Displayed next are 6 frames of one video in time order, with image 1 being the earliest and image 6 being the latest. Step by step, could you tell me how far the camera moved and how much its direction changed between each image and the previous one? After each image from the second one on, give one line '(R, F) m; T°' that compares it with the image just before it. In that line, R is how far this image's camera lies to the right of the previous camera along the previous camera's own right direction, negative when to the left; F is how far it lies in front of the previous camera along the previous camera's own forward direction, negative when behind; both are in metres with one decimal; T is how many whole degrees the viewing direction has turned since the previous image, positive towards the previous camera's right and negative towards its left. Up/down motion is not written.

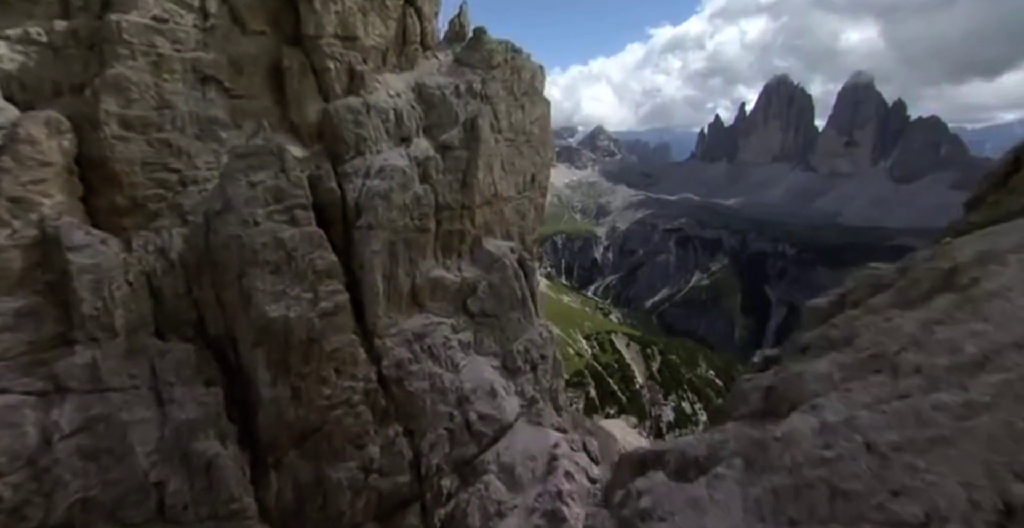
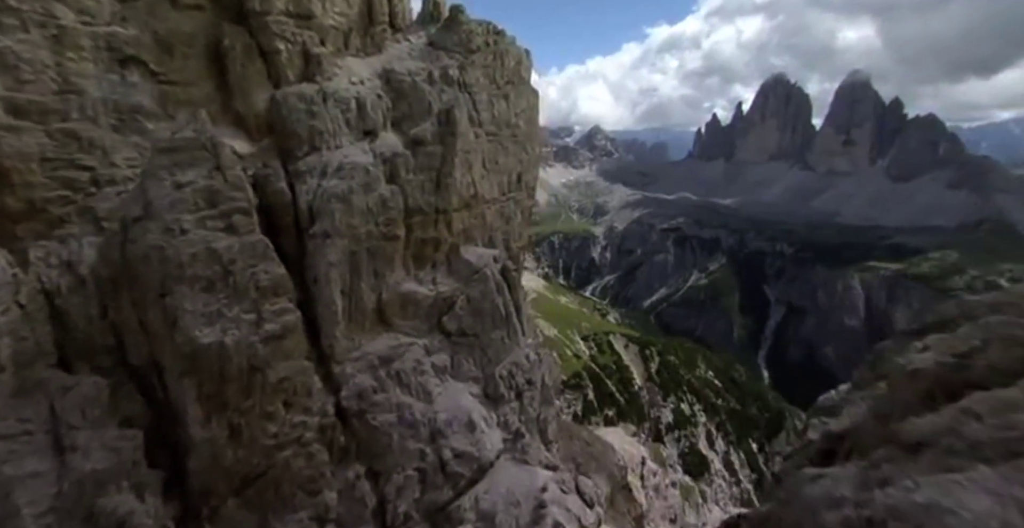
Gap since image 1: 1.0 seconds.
(+0.8, +3.9) m; 0°
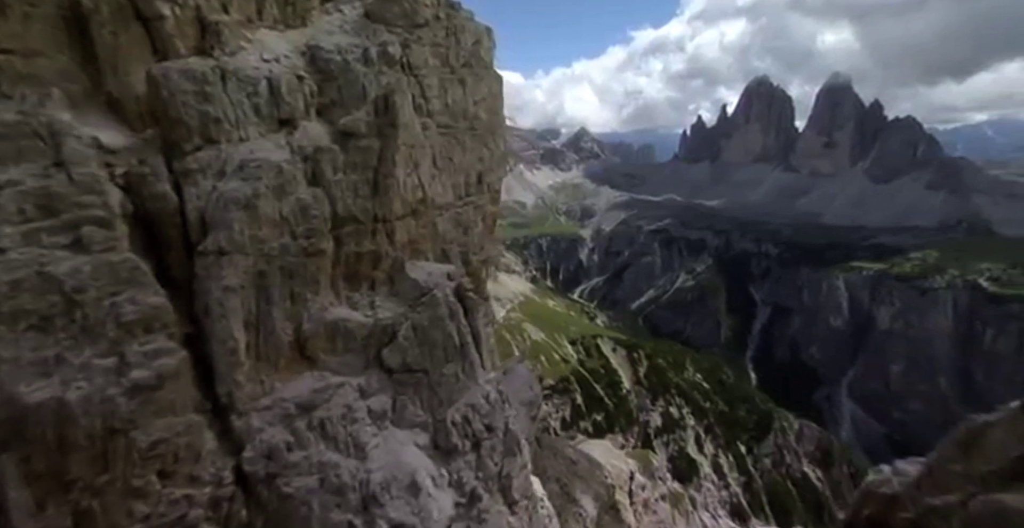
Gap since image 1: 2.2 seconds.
(+1.4, +5.0) m; +1°
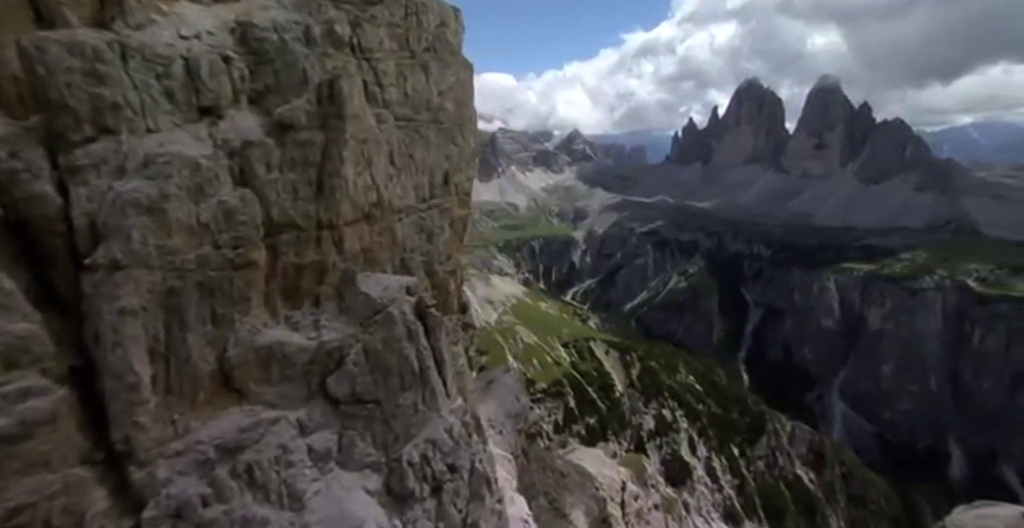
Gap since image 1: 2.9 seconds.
(+1.0, +3.1) m; +1°
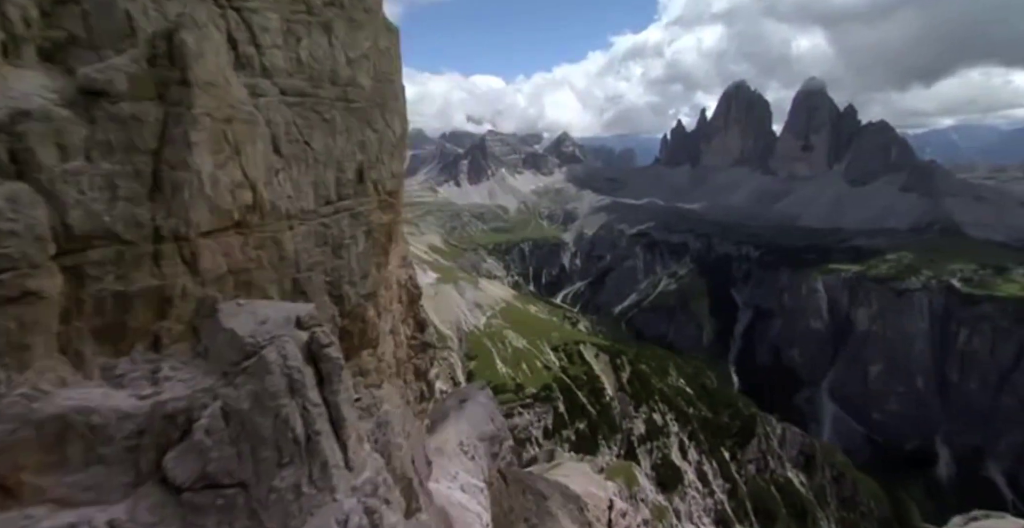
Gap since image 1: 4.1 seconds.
(+2.0, +5.5) m; +1°
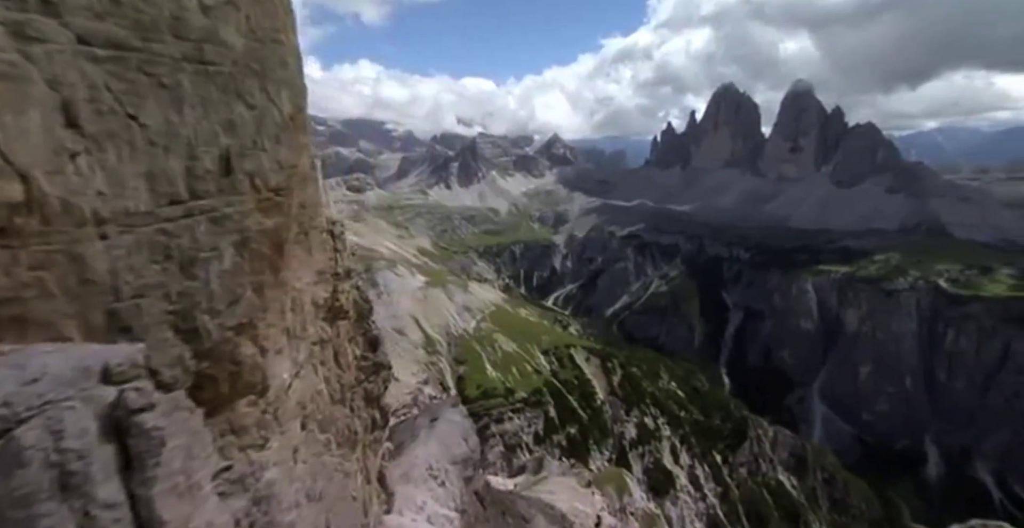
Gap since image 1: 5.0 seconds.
(+1.9, +4.8) m; +1°
